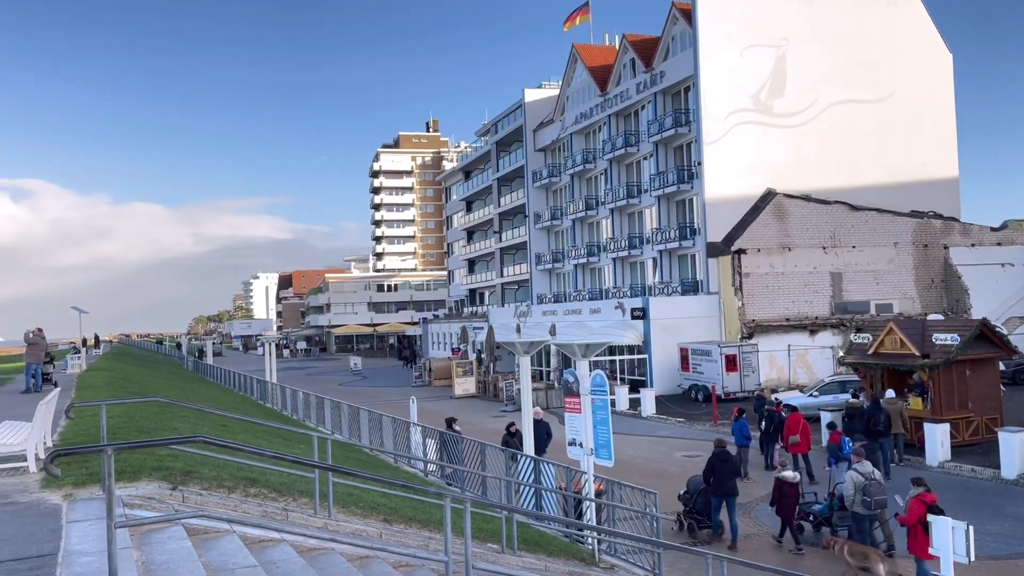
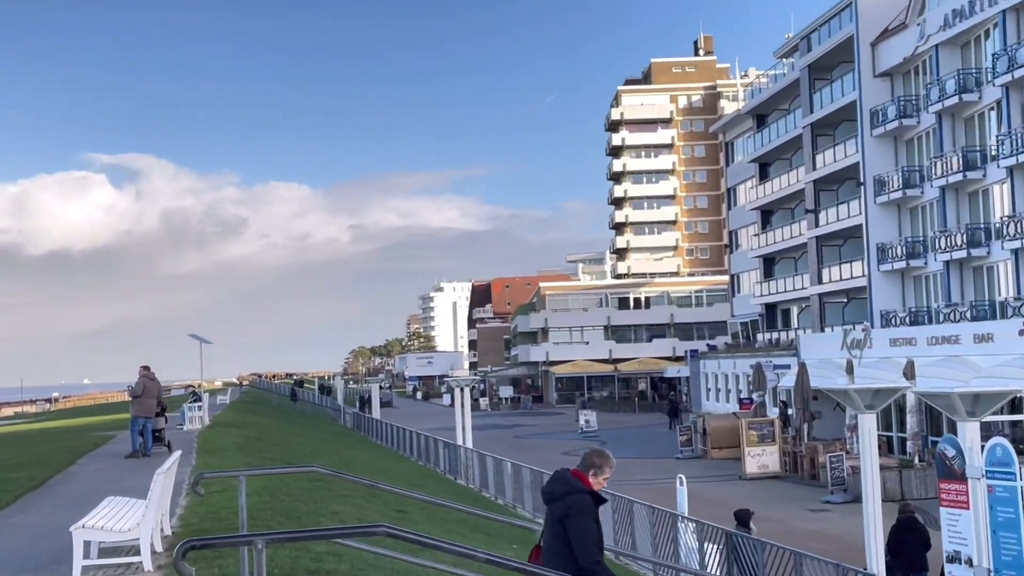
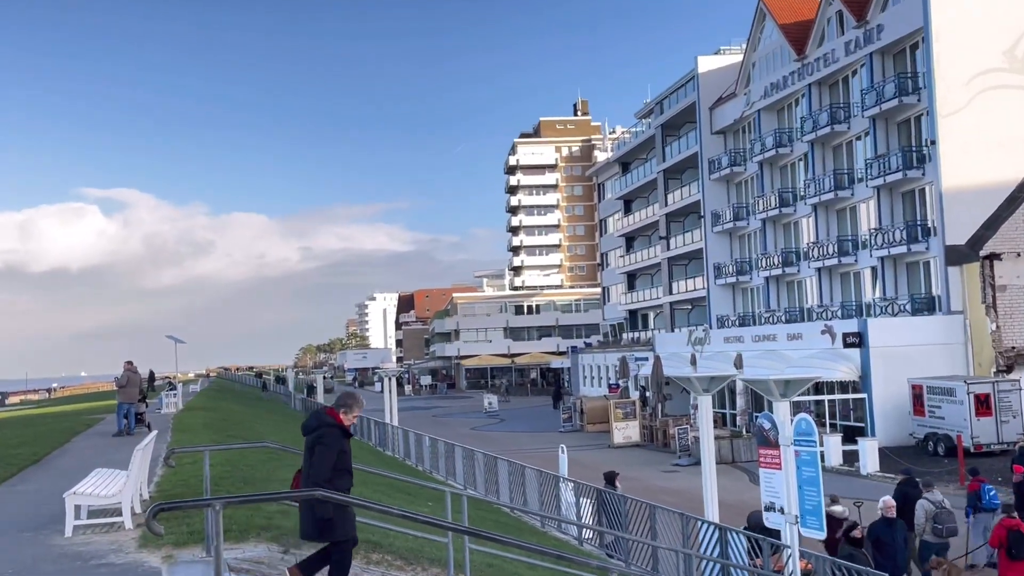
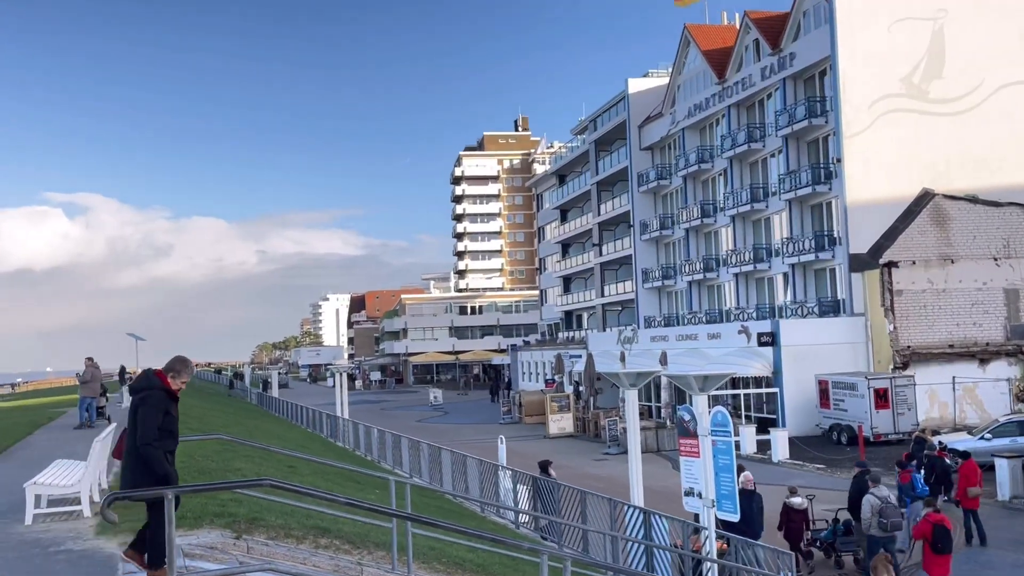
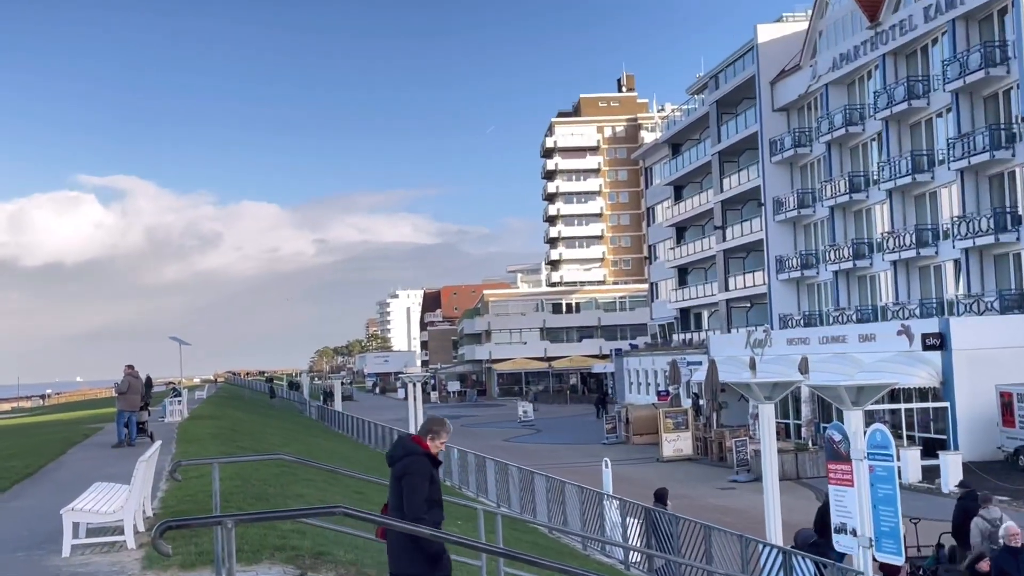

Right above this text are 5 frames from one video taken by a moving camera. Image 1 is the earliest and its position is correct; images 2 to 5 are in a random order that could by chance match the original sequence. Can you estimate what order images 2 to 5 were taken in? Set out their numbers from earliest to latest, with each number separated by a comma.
4, 3, 5, 2
